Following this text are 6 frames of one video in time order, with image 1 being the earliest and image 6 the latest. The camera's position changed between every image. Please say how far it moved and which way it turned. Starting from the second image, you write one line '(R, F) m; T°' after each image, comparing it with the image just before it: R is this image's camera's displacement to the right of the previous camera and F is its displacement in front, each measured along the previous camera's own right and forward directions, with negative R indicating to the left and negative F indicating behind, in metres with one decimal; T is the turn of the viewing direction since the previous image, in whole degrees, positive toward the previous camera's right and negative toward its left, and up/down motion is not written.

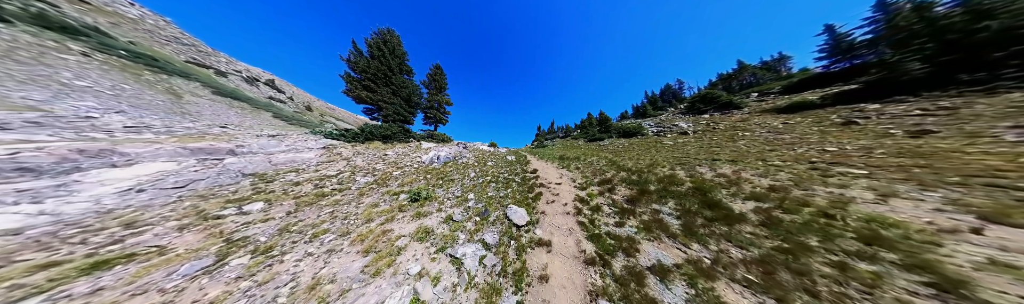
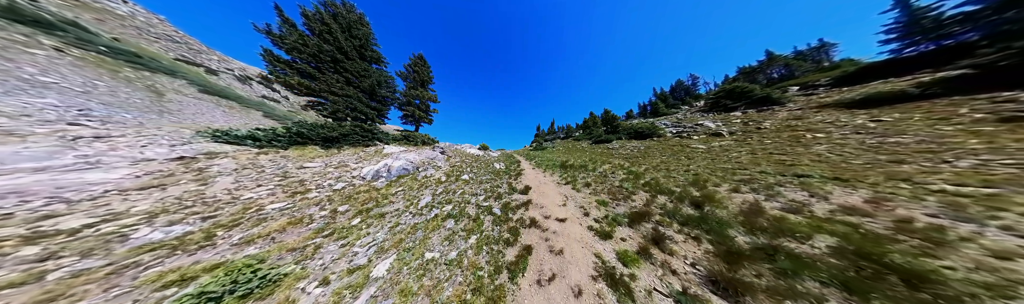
(+1.3, +3.9) m; 0°
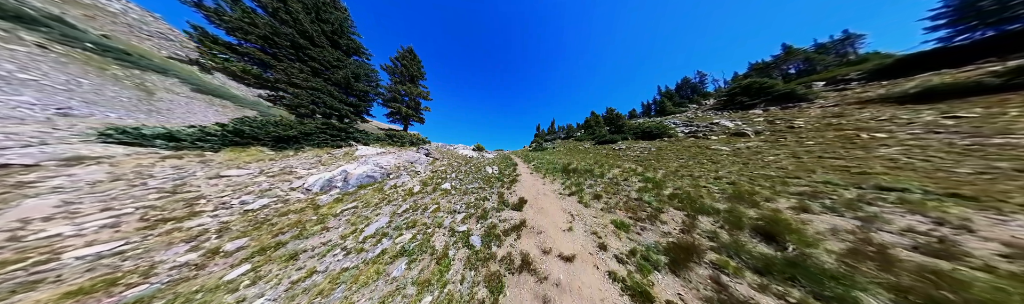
(+0.6, +2.0) m; 0°
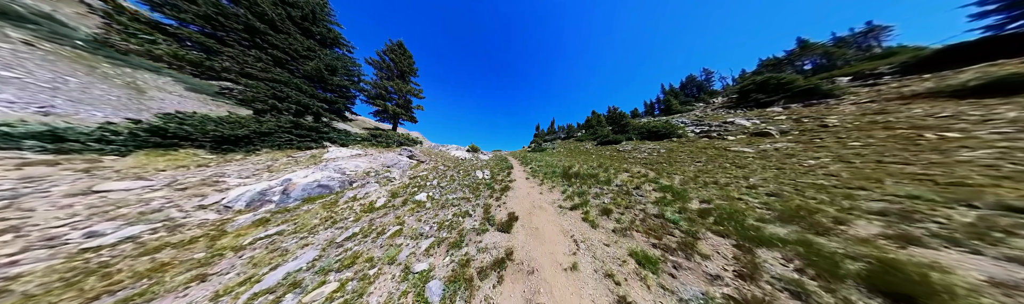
(+0.6, +1.6) m; 0°
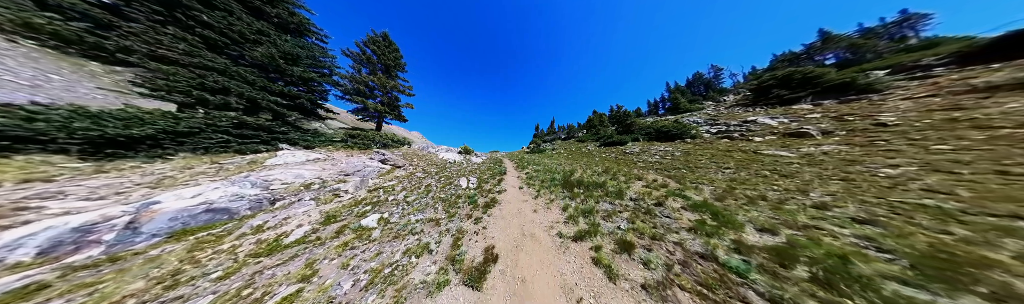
(+0.8, +2.0) m; 0°
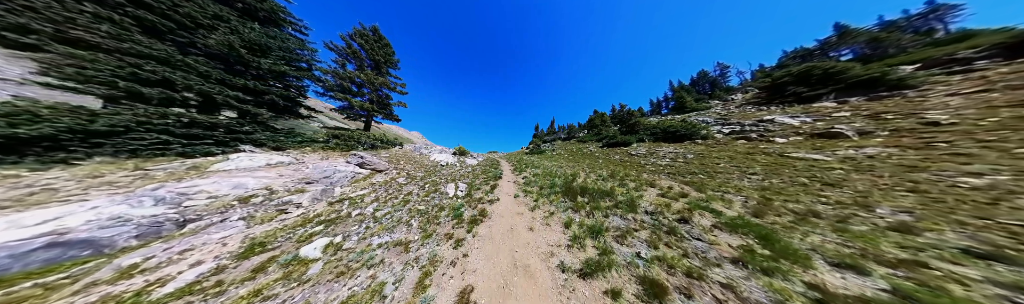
(+0.4, +1.3) m; 0°
